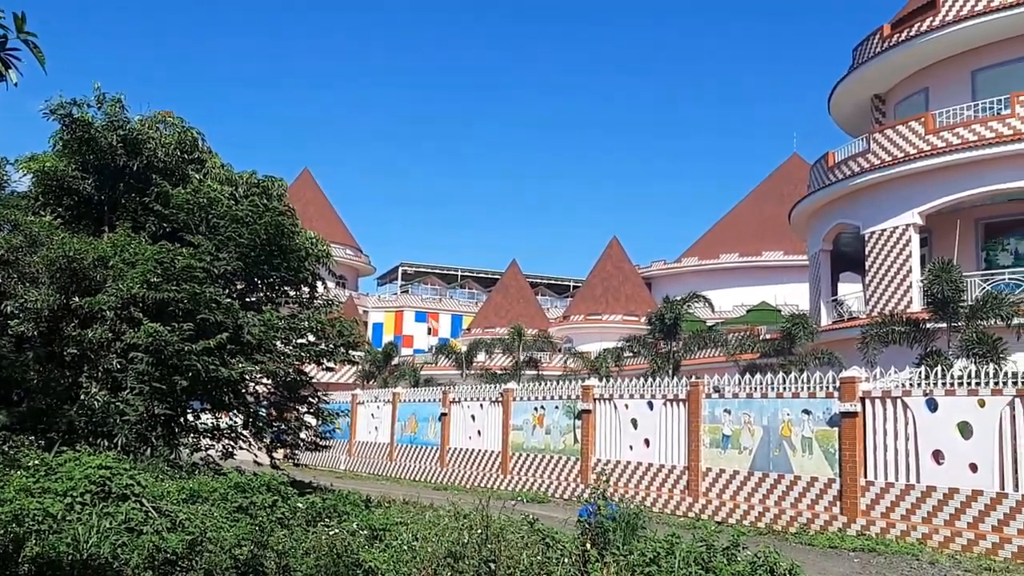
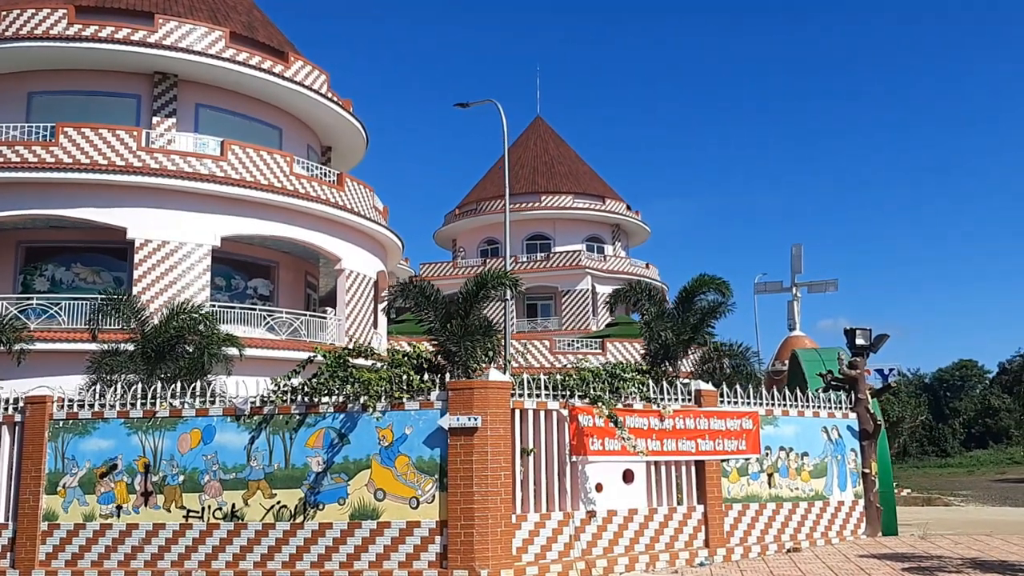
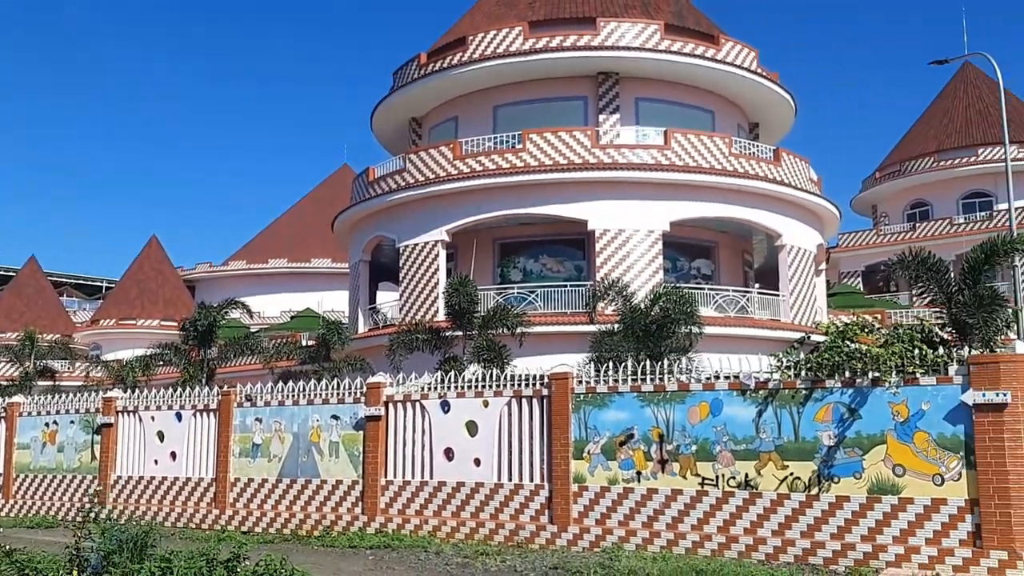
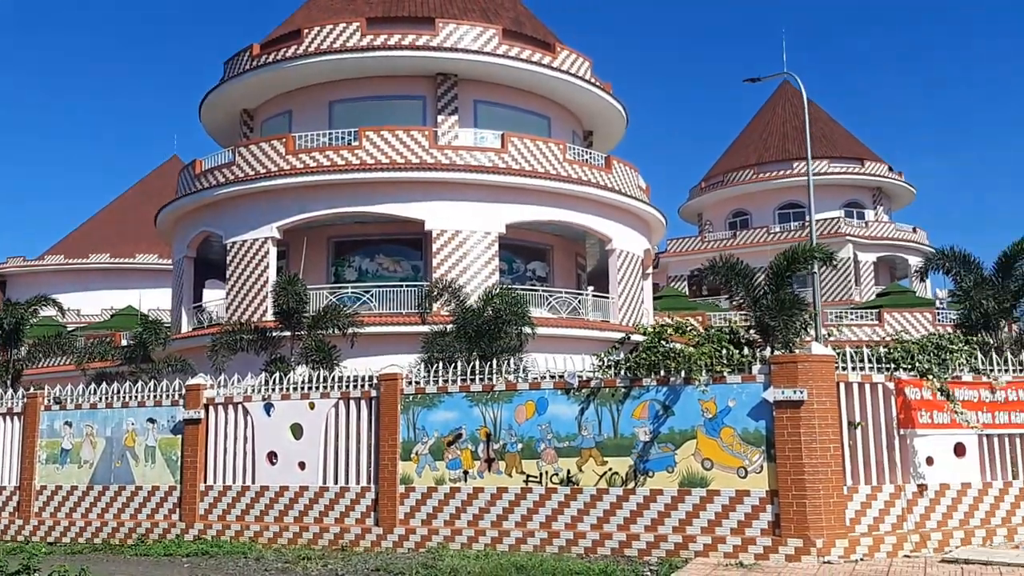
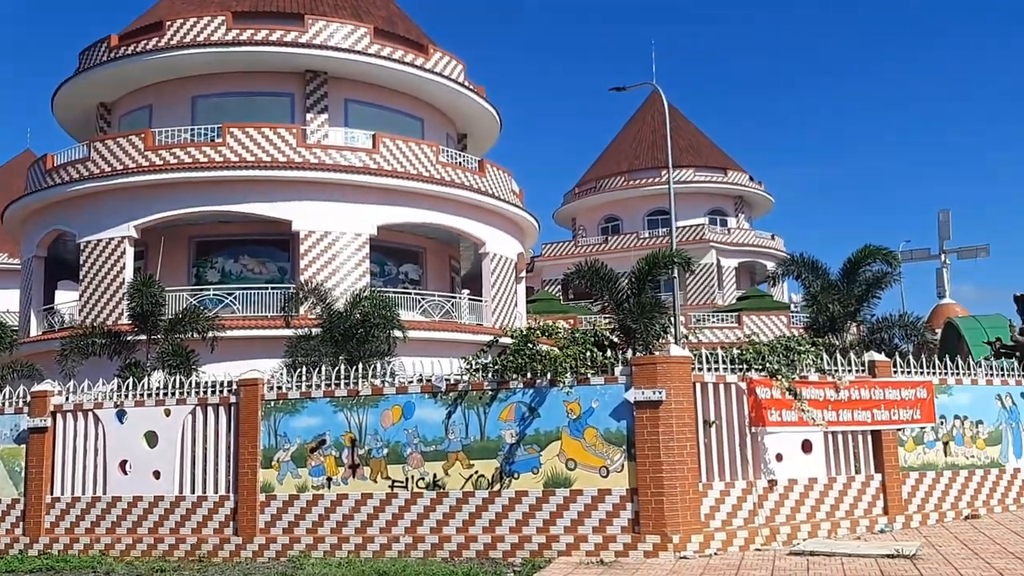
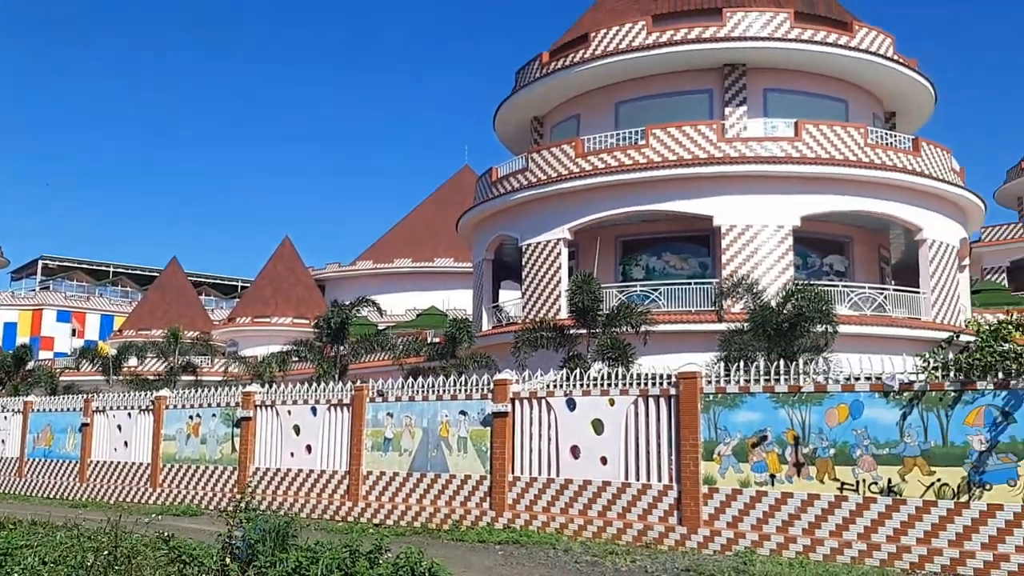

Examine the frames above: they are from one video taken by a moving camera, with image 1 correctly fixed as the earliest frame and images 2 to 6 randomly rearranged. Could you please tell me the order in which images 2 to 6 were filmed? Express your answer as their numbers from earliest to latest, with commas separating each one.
6, 3, 4, 5, 2
